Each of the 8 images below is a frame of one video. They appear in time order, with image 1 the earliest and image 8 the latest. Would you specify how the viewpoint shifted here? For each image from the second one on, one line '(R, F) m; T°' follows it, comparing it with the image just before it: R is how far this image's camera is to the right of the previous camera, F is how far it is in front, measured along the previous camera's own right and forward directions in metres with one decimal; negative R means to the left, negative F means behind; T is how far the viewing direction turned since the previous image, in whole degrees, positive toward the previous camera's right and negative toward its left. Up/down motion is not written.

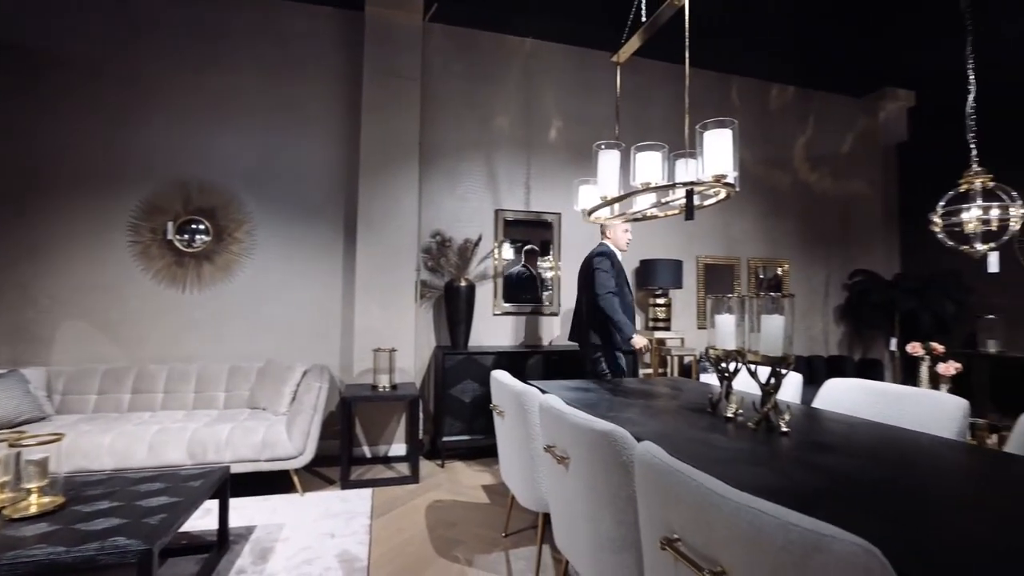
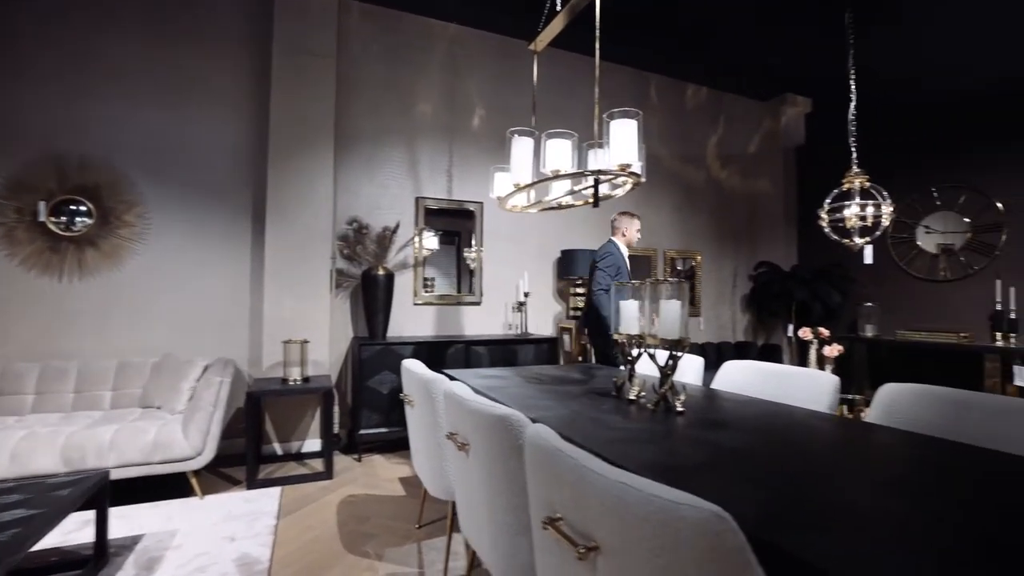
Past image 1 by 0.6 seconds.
(+0.1, 0.0) m; +8°
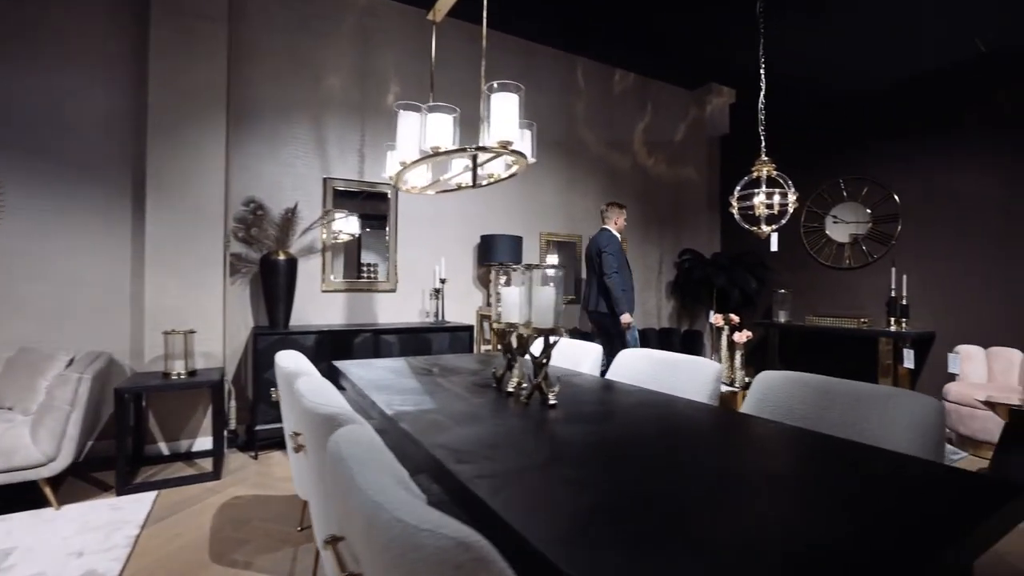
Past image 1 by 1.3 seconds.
(+0.3, +0.1) m; +5°
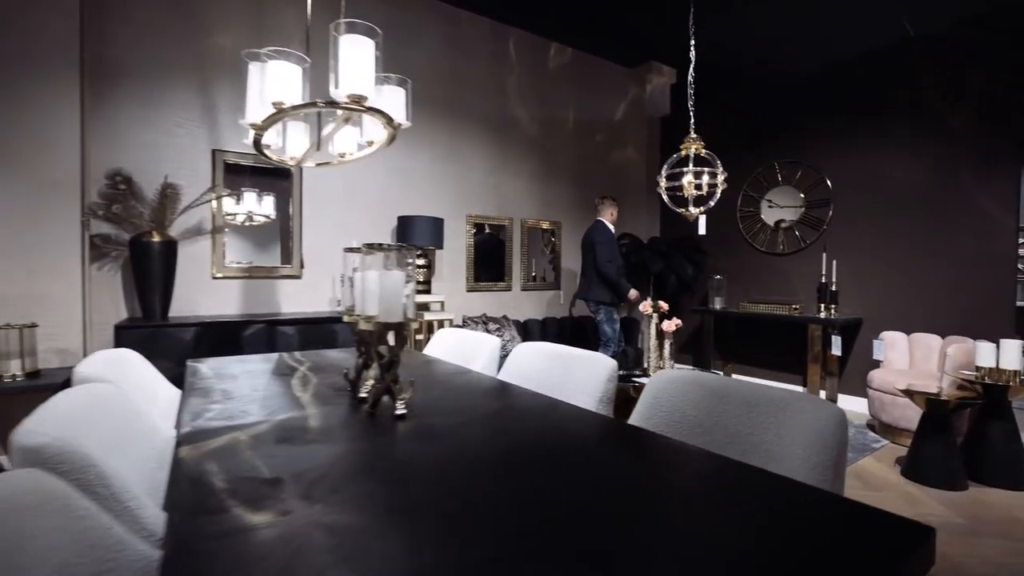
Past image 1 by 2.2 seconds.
(+0.4, +0.3) m; +4°
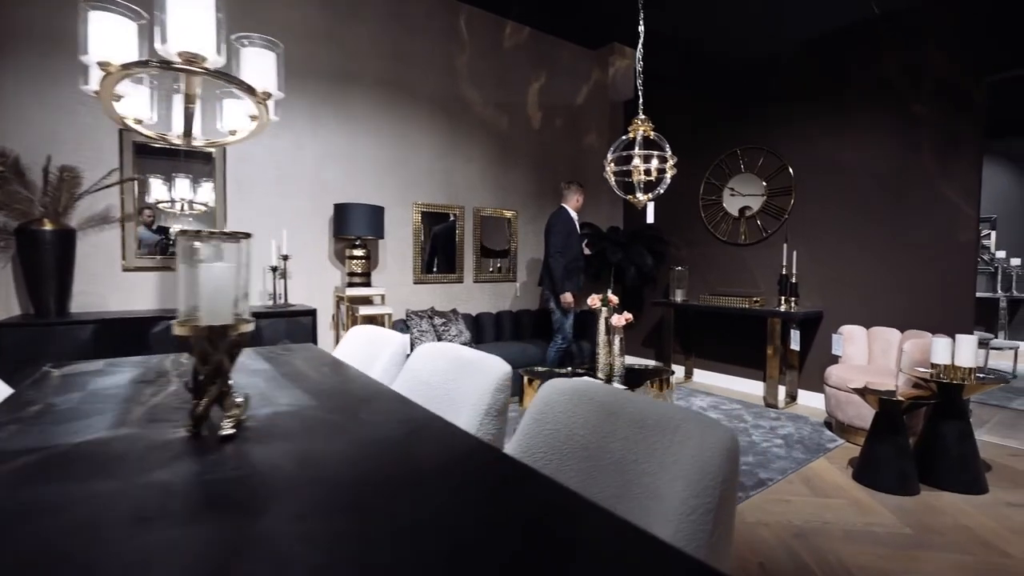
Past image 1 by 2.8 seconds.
(+0.3, +0.2) m; +2°
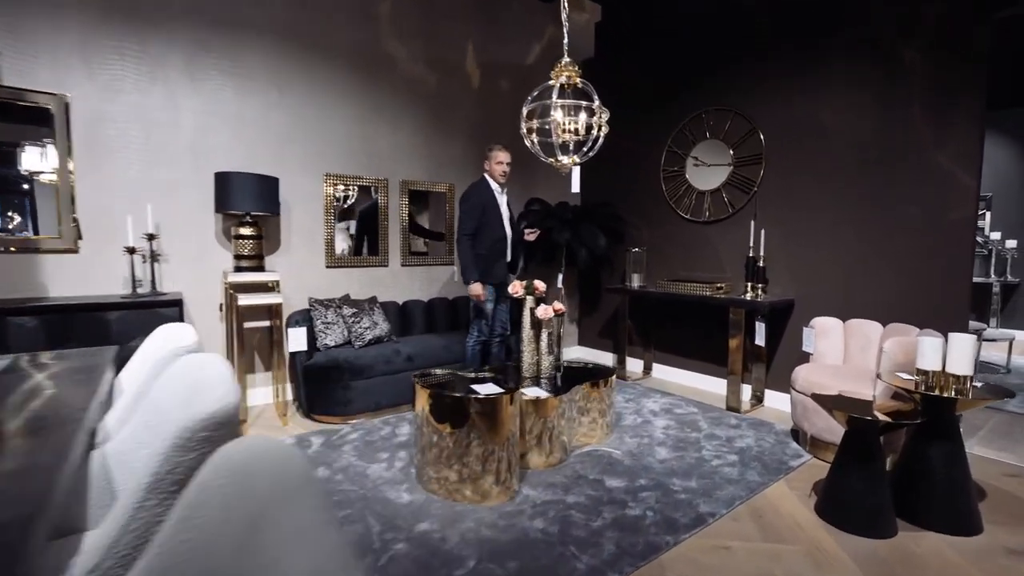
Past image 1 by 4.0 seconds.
(+0.5, +0.6) m; +1°
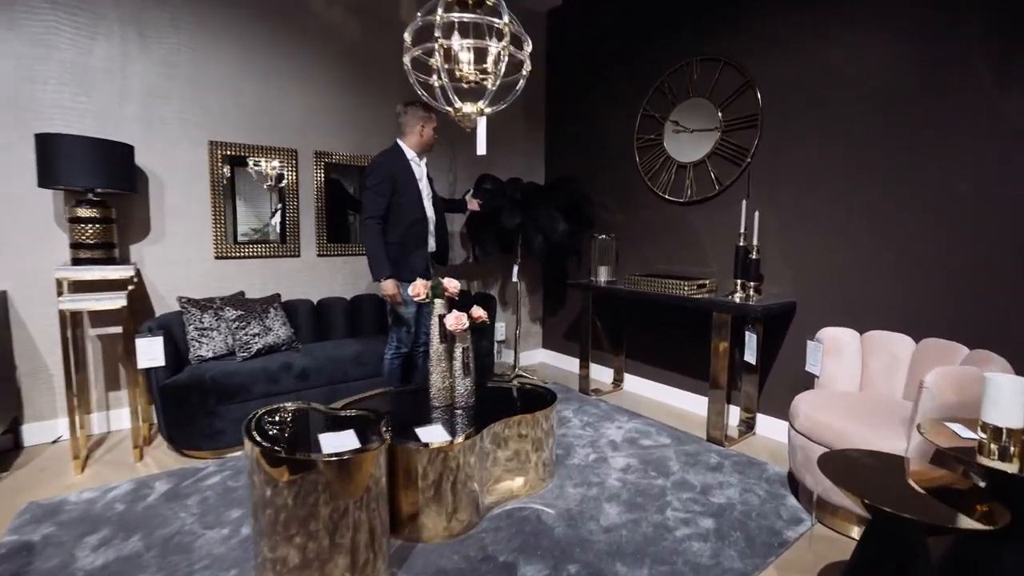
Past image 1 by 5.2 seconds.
(+0.5, +0.8) m; 0°
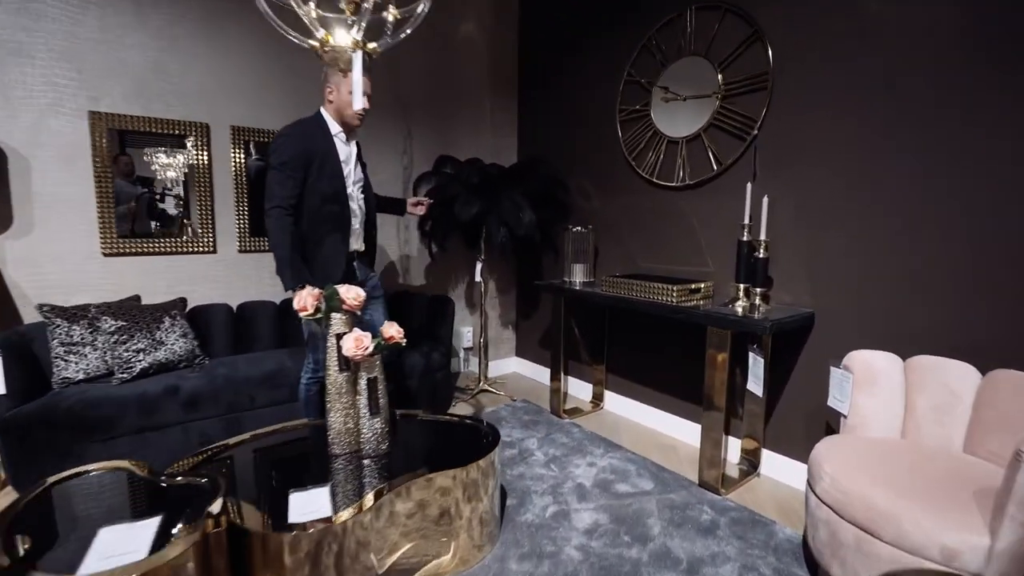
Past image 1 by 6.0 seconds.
(+0.3, +0.6) m; 0°
